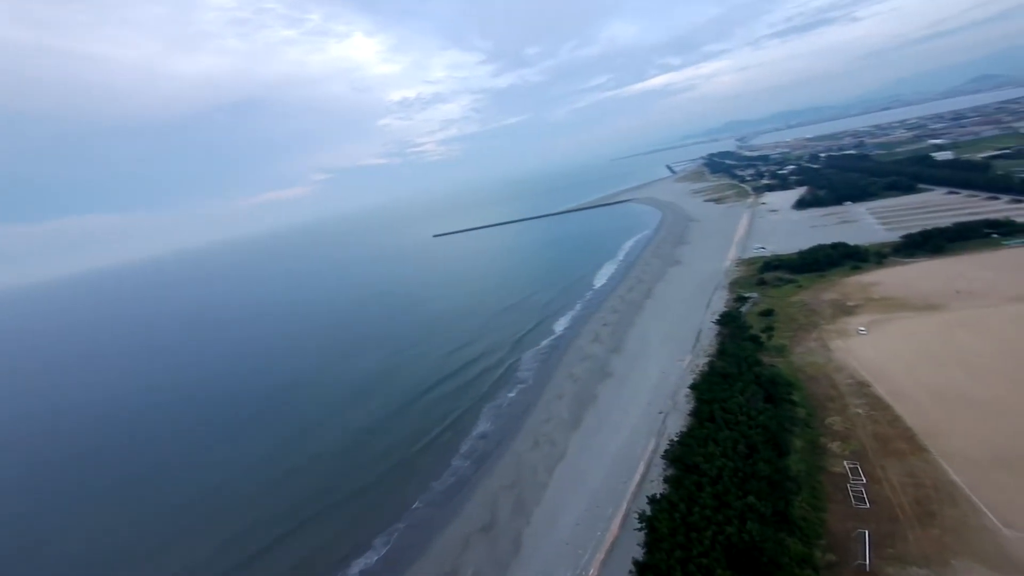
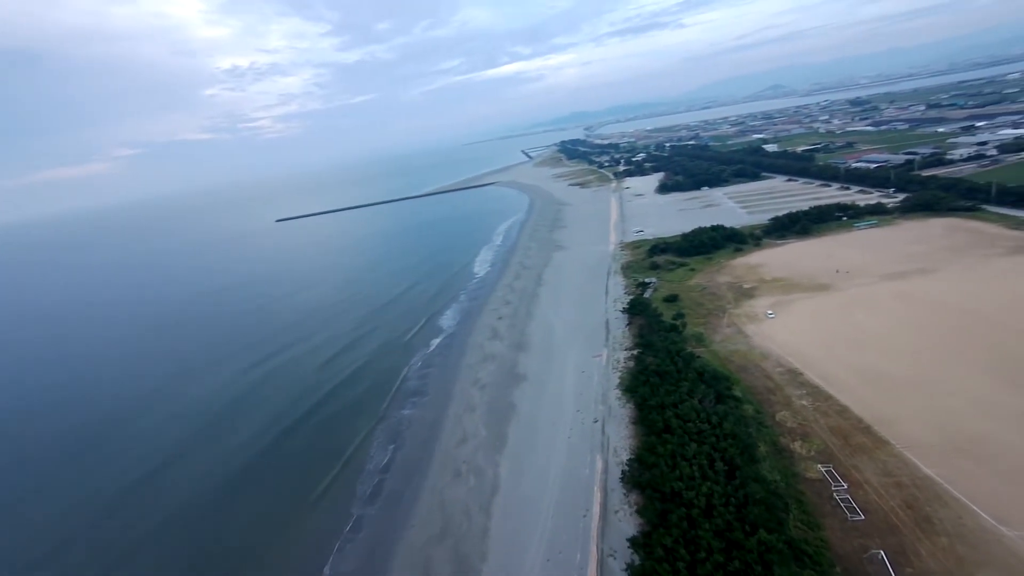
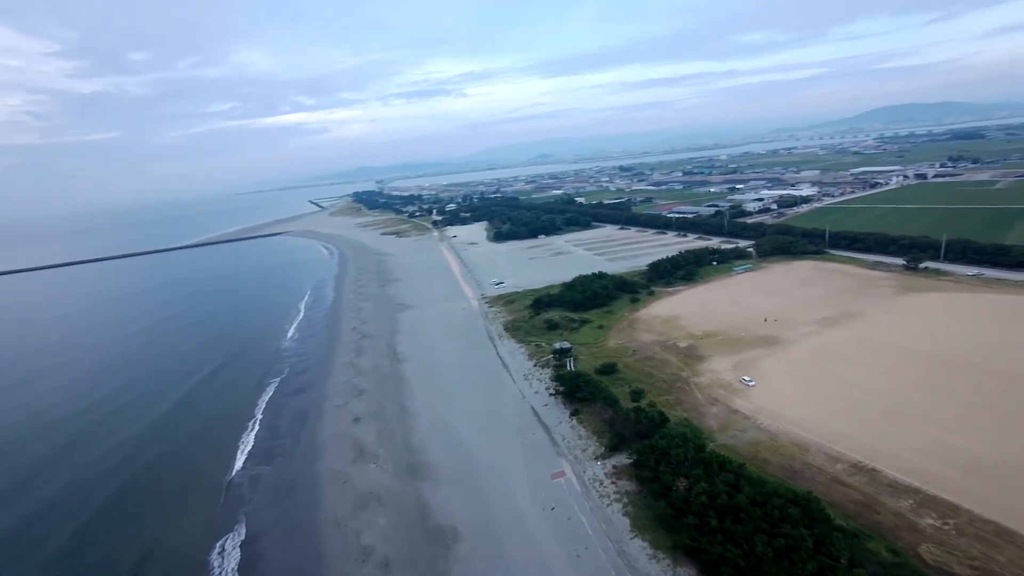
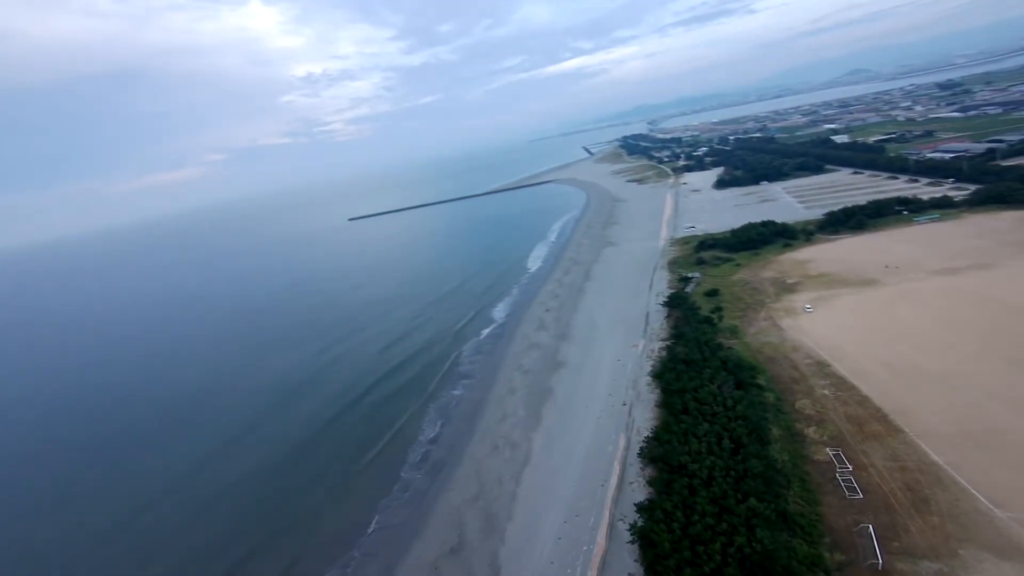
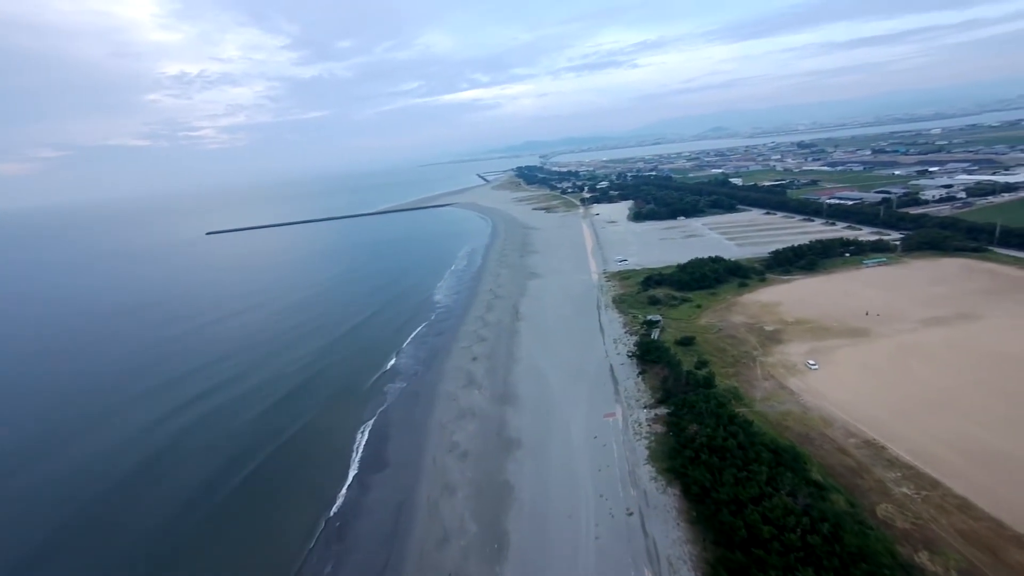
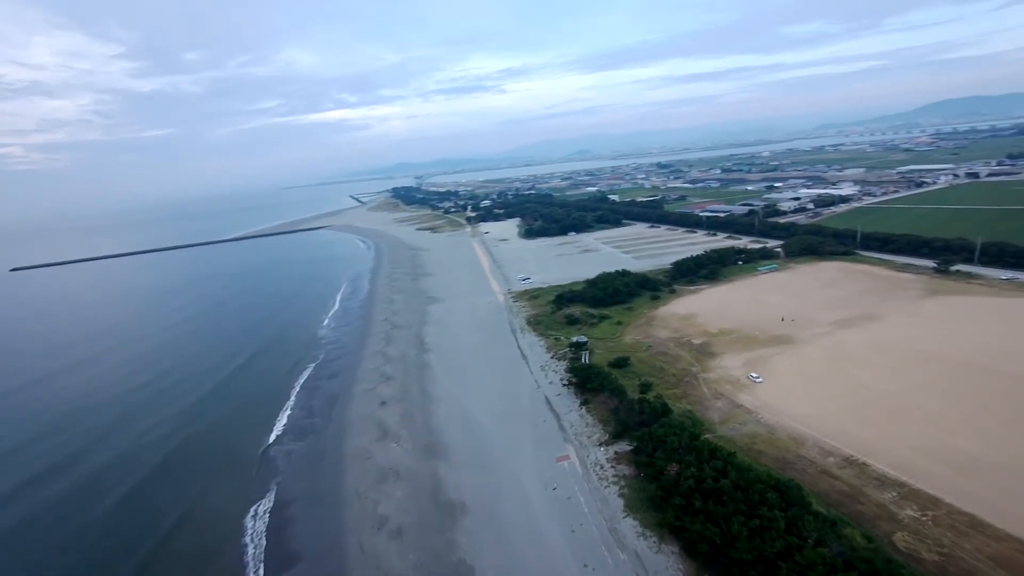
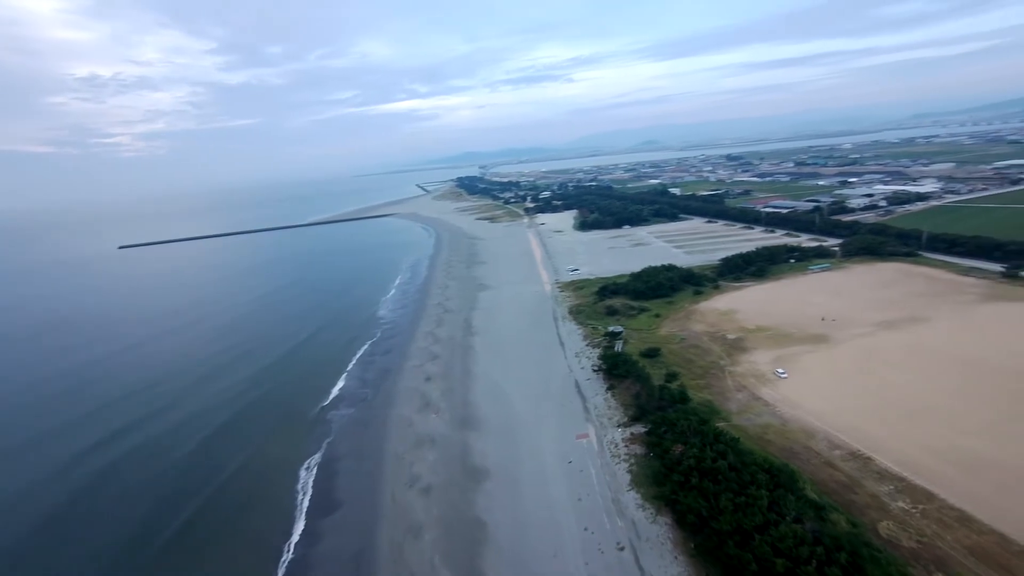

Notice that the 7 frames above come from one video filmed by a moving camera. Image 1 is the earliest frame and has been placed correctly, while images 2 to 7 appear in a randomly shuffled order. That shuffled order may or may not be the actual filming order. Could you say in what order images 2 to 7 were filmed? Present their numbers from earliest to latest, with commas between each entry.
4, 2, 5, 7, 6, 3
